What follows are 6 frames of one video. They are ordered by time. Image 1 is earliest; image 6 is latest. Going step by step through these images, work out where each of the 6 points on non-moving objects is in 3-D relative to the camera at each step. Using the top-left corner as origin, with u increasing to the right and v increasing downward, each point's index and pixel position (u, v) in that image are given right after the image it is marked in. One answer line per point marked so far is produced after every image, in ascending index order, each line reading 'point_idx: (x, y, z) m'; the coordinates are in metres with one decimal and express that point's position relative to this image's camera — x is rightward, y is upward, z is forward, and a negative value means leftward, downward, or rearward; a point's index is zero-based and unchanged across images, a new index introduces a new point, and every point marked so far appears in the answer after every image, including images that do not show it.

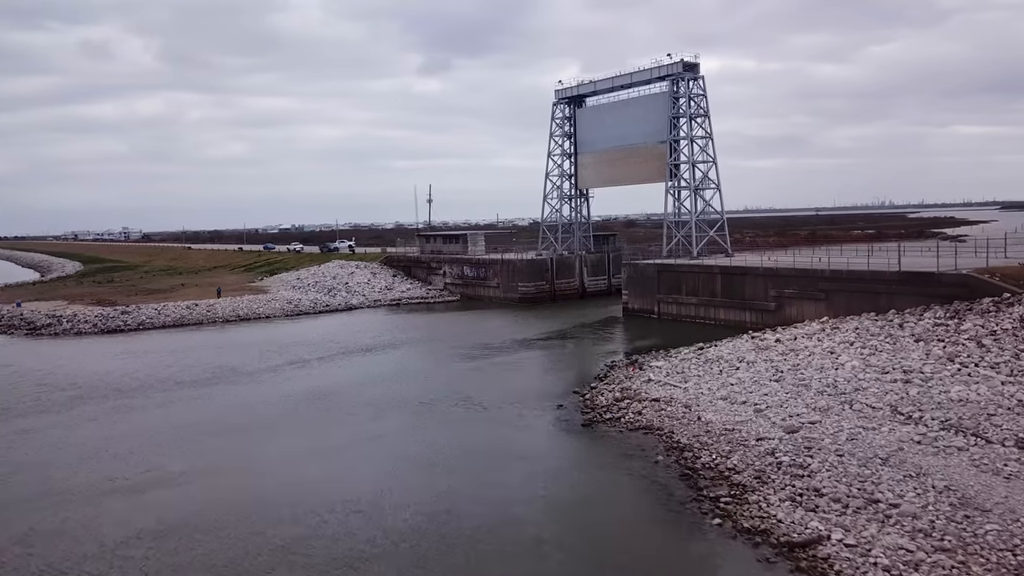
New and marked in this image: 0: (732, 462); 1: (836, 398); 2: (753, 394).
0: (+3.6, -2.8, +13.5) m
1: (+6.3, -2.2, +16.0) m
2: (+5.0, -2.2, +17.1) m
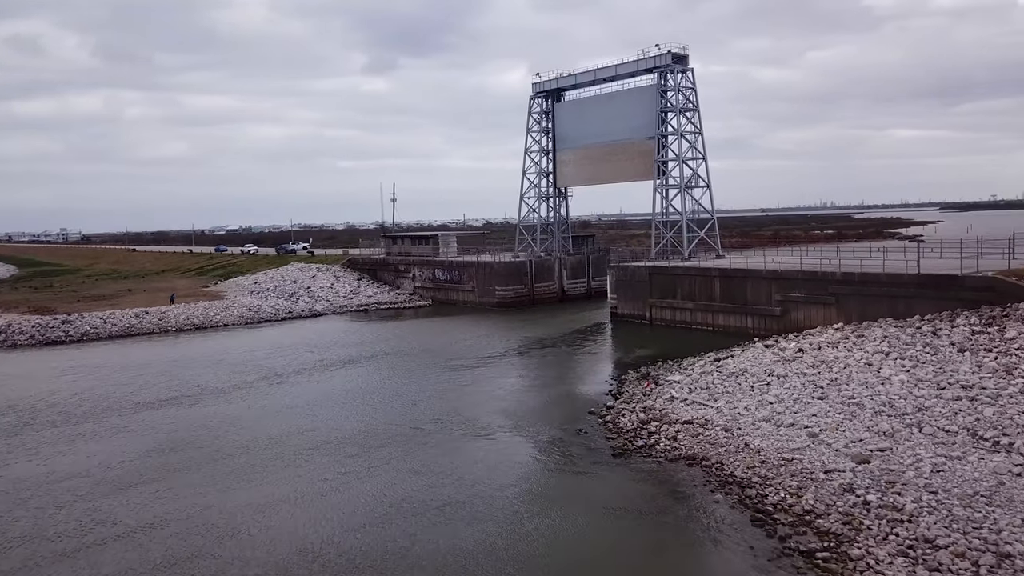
0: (+4.1, -3.0, +11.5) m
1: (+6.7, -2.3, +14.1) m
2: (+5.3, -2.3, +15.2) m
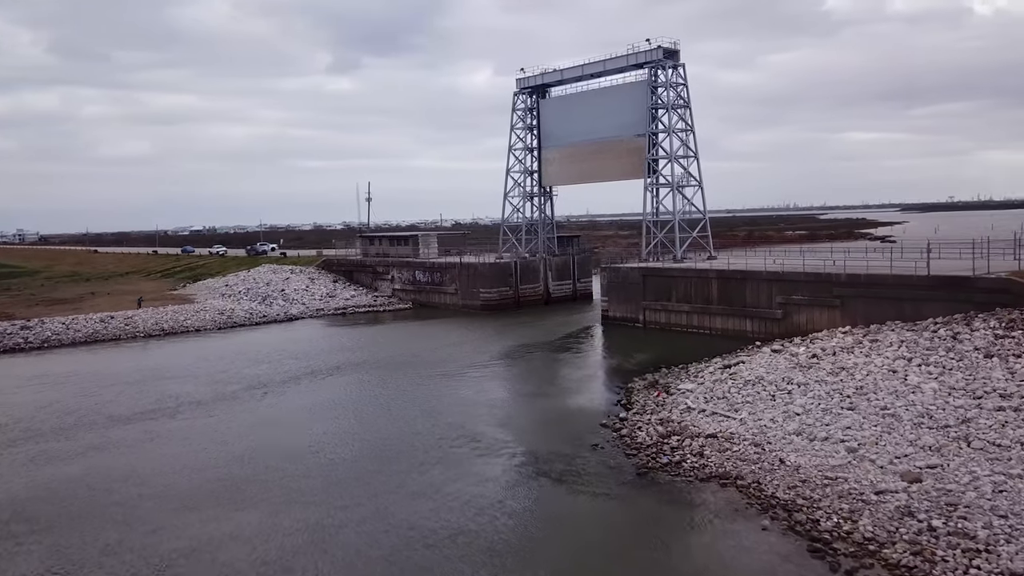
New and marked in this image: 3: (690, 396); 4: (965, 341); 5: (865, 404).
0: (+4.5, -3.0, +10.5) m
1: (+6.9, -2.3, +13.2) m
2: (+5.5, -2.4, +14.2) m
3: (+3.8, -2.3, +17.4) m
4: (+10.0, -1.2, +18.1) m
5: (+6.5, -2.1, +15.2) m
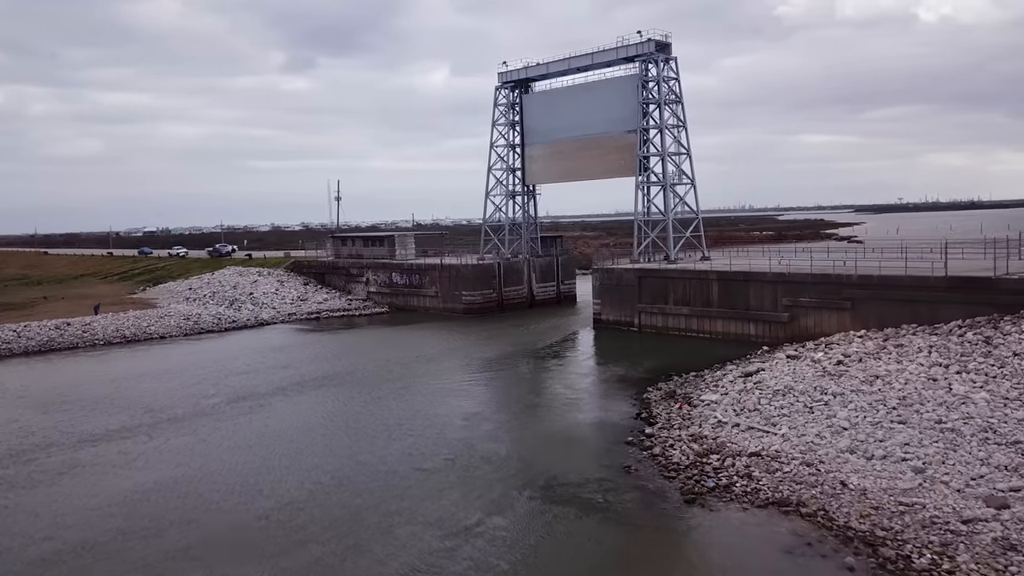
0: (+5.1, -3.1, +9.2) m
1: (+7.4, -2.4, +12.0) m
2: (+5.9, -2.5, +12.9) m
3: (+4.0, -2.4, +16.1) m
4: (+10.2, -1.2, +17.1) m
5: (+6.9, -2.2, +14.0) m
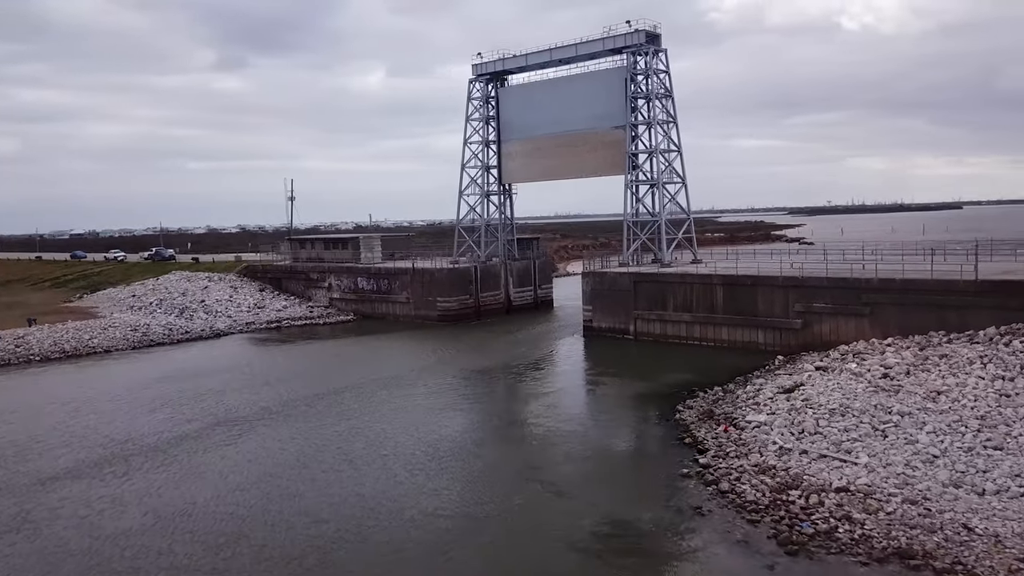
0: (+6.1, -3.2, +7.5) m
1: (+8.1, -2.5, +10.5) m
2: (+6.6, -2.6, +11.3) m
3: (+4.5, -2.5, +14.3) m
4: (+10.6, -1.3, +15.8) m
5: (+7.5, -2.3, +12.4) m
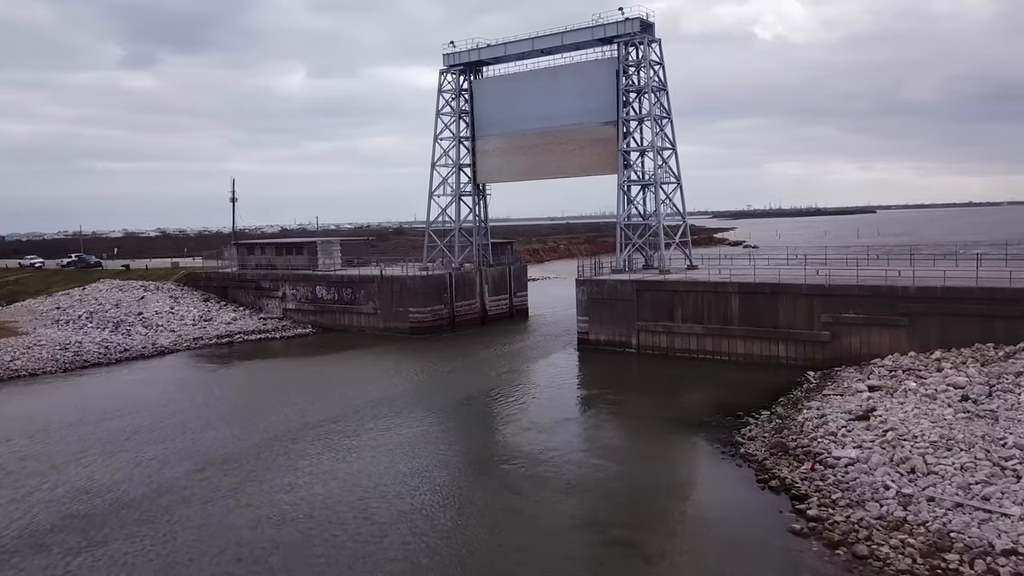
0: (+7.5, -3.4, +5.5) m
1: (+9.3, -2.7, +8.7) m
2: (+7.7, -2.8, +9.3) m
3: (+5.3, -2.7, +12.2) m
4: (+11.2, -1.5, +14.2) m
5: (+8.5, -2.5, +10.5) m
